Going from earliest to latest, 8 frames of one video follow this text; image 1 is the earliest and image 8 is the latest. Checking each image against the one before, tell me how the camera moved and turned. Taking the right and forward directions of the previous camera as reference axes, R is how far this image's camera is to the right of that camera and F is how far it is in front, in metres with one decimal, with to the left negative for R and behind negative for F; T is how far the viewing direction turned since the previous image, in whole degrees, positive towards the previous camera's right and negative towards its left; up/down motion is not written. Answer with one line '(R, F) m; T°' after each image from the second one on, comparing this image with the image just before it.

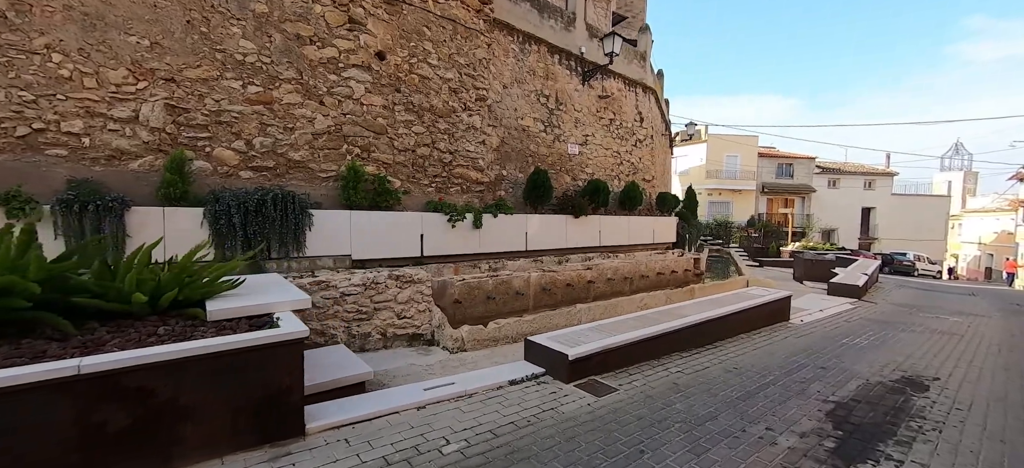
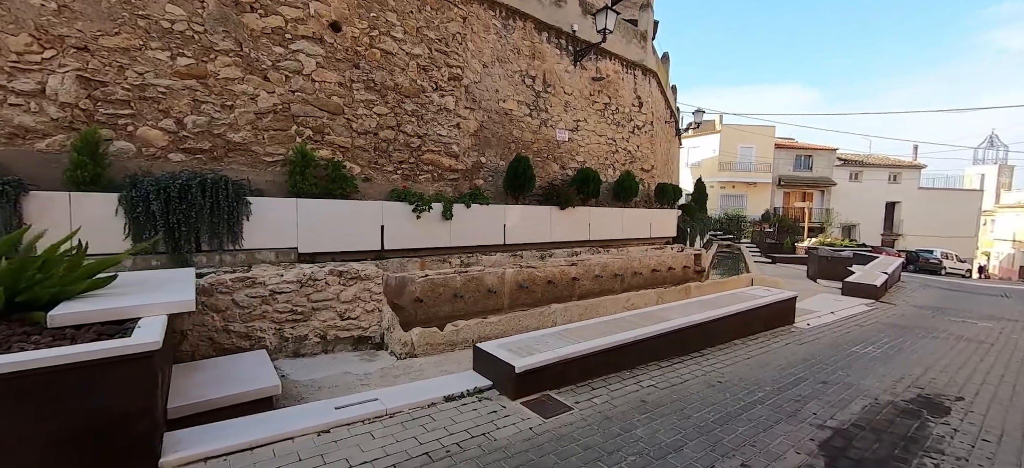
(+0.5, +0.6) m; -2°
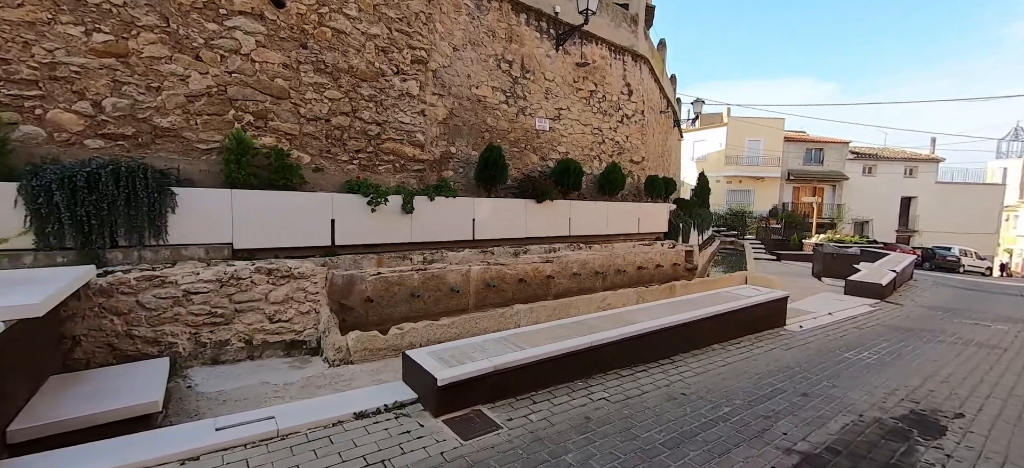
(+0.6, +0.4) m; -1°
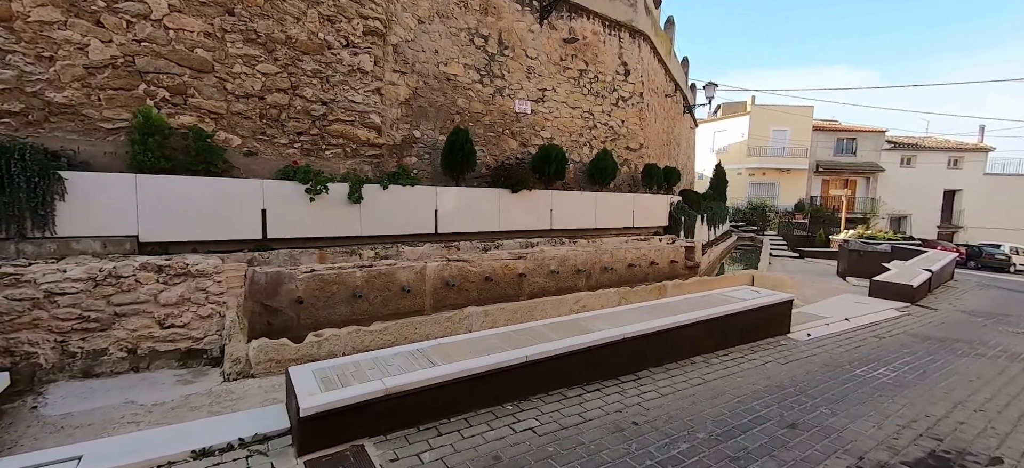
(+0.7, +0.7) m; -3°
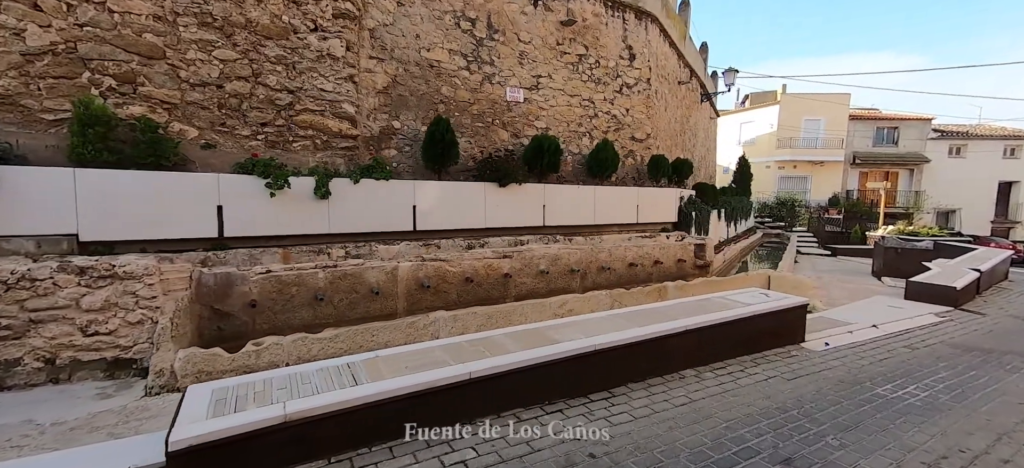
(+0.5, +0.4) m; -3°
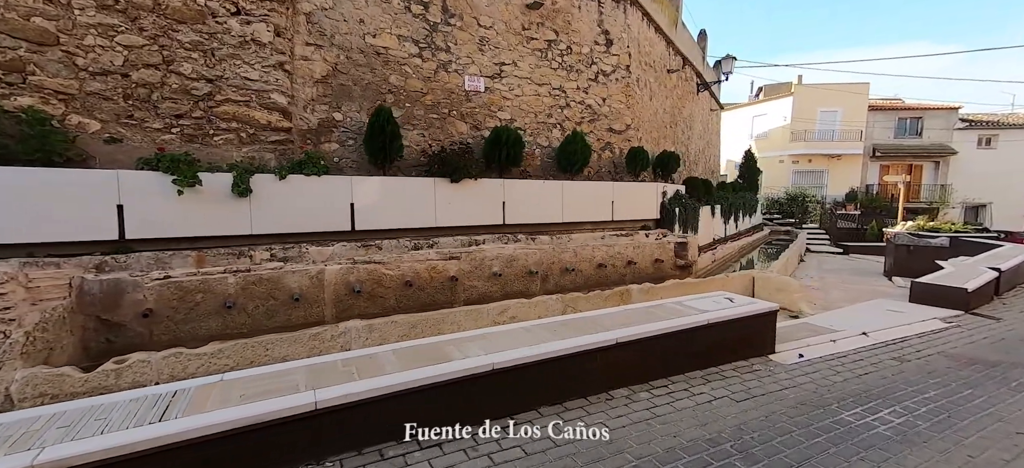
(+0.8, +0.5) m; -2°
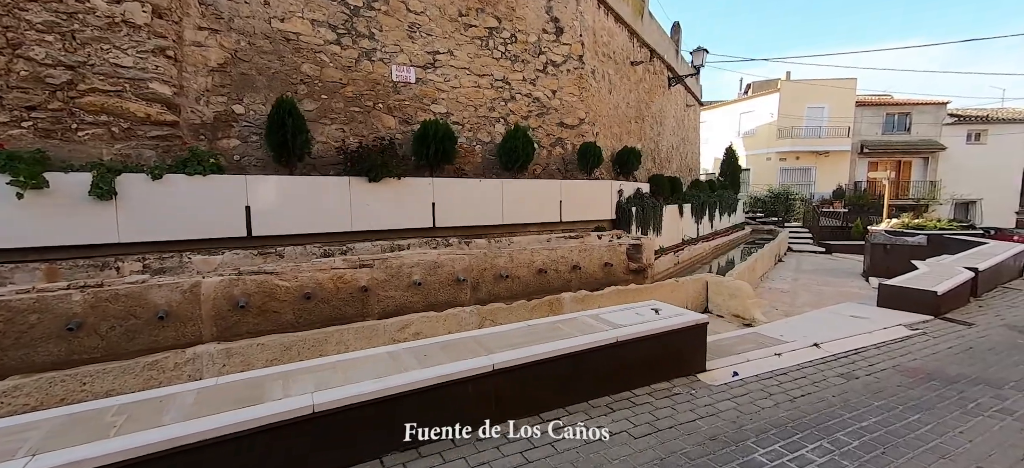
(+0.8, +0.5) m; 0°
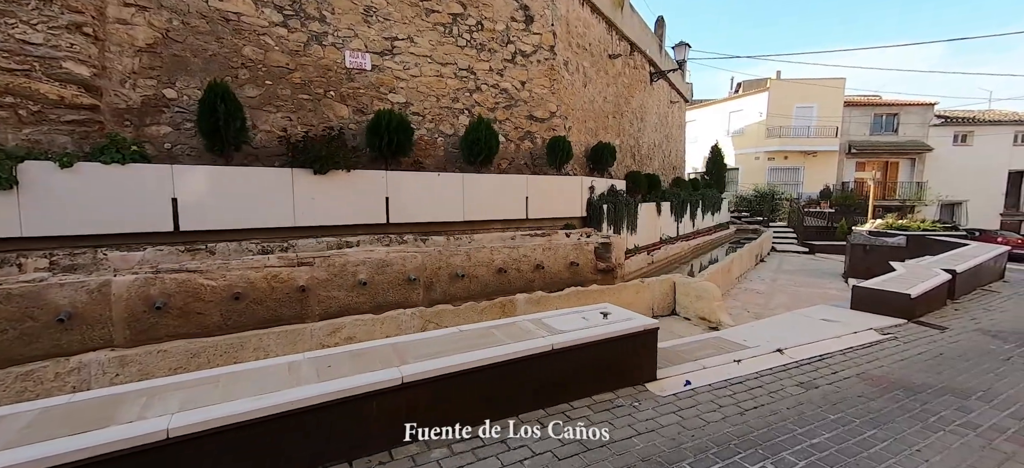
(+0.4, +0.3) m; +1°
